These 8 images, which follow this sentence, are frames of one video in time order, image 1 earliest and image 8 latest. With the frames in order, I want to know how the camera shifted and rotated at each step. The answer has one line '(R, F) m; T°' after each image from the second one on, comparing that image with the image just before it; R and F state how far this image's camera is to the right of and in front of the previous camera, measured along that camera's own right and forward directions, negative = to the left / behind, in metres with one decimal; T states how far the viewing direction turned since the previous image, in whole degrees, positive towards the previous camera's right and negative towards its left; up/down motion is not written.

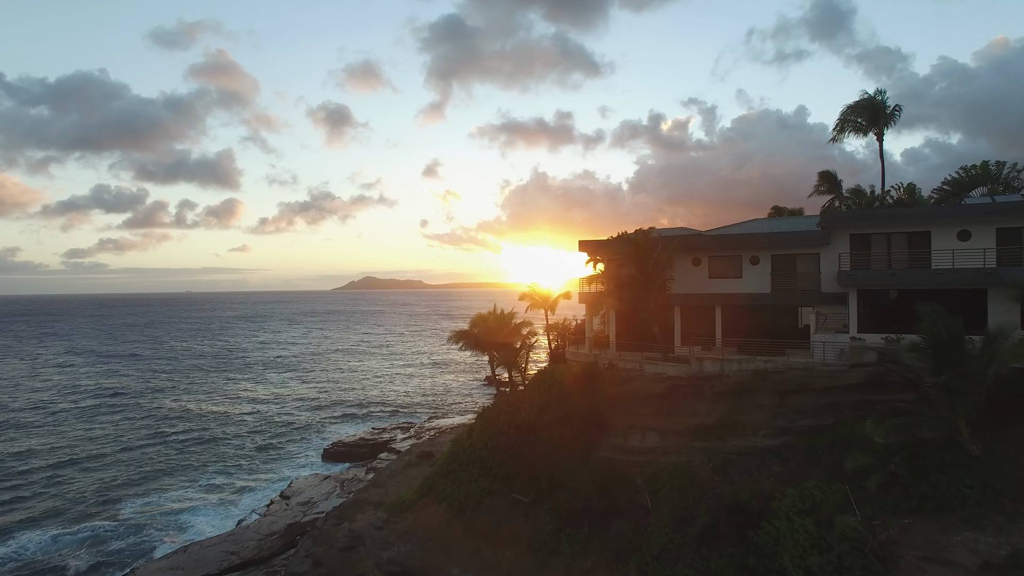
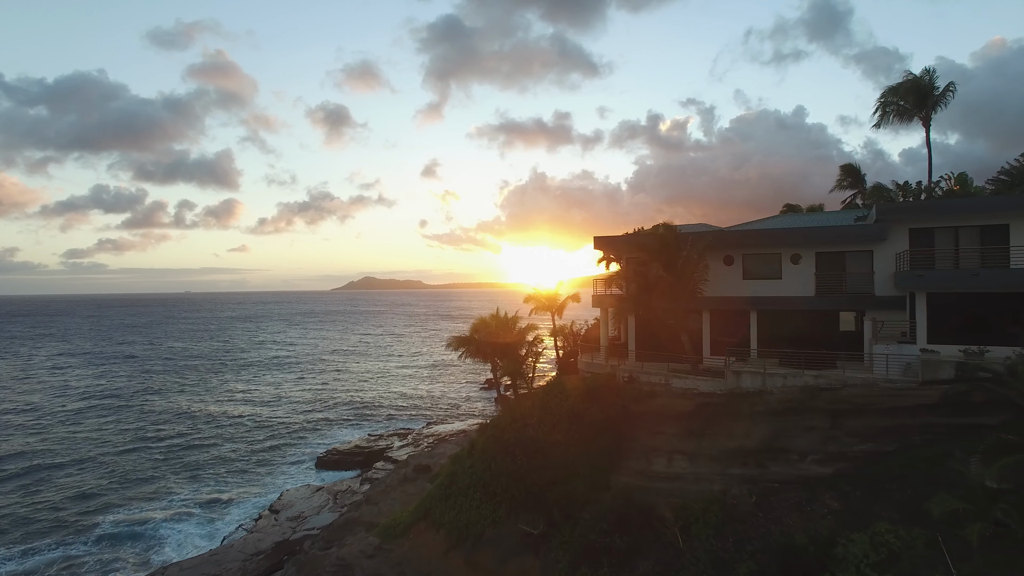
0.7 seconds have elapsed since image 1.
(-0.2, +2.2) m; 0°
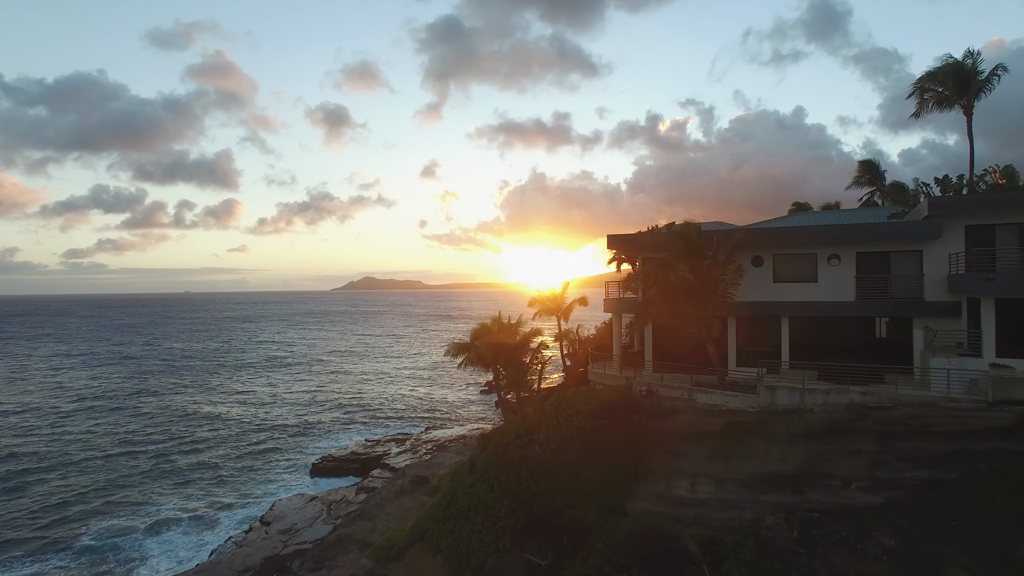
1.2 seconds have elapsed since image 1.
(-0.2, +1.6) m; 0°
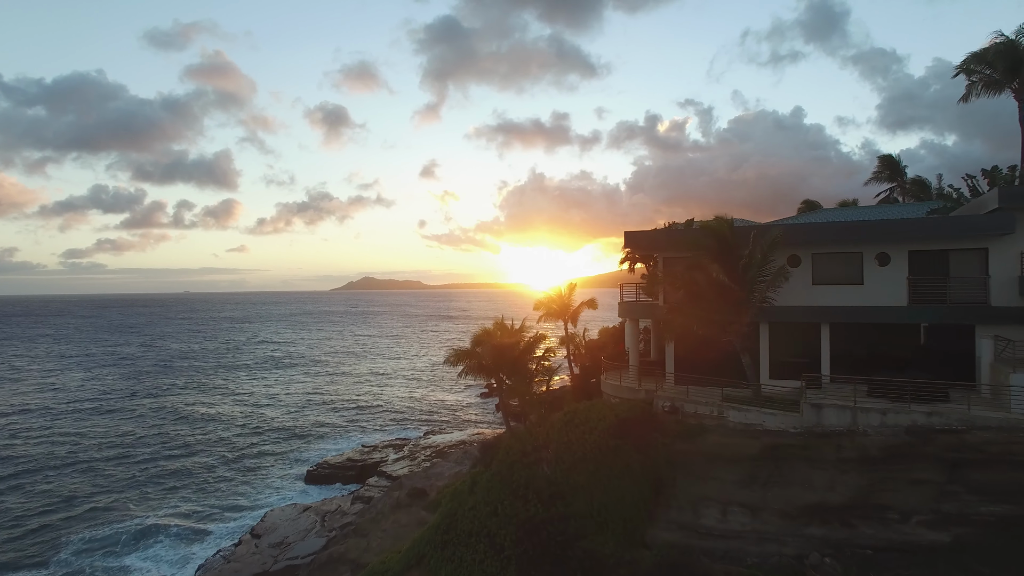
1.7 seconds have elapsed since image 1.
(-0.2, +1.6) m; 0°
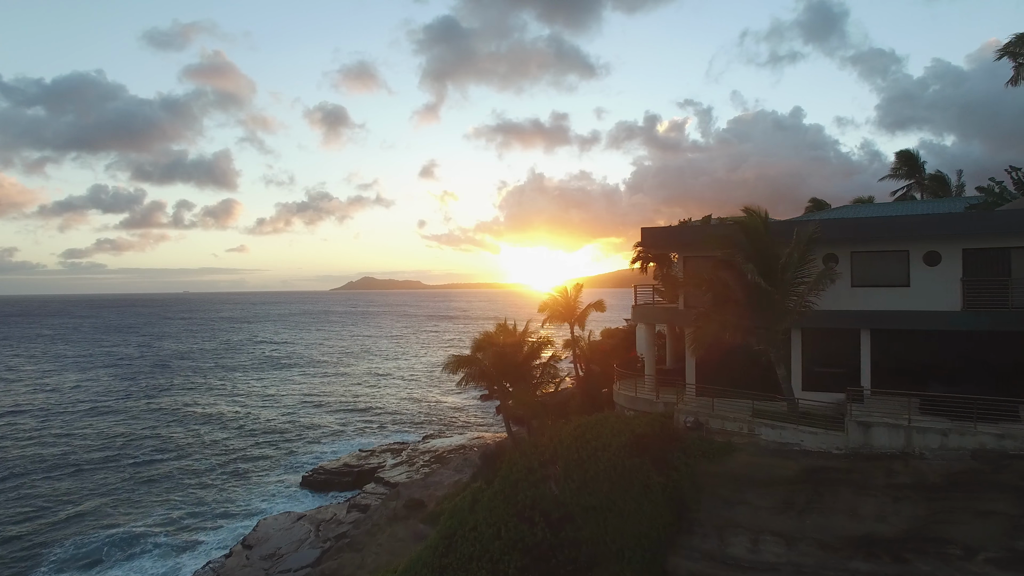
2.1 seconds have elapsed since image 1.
(-0.1, +1.3) m; 0°
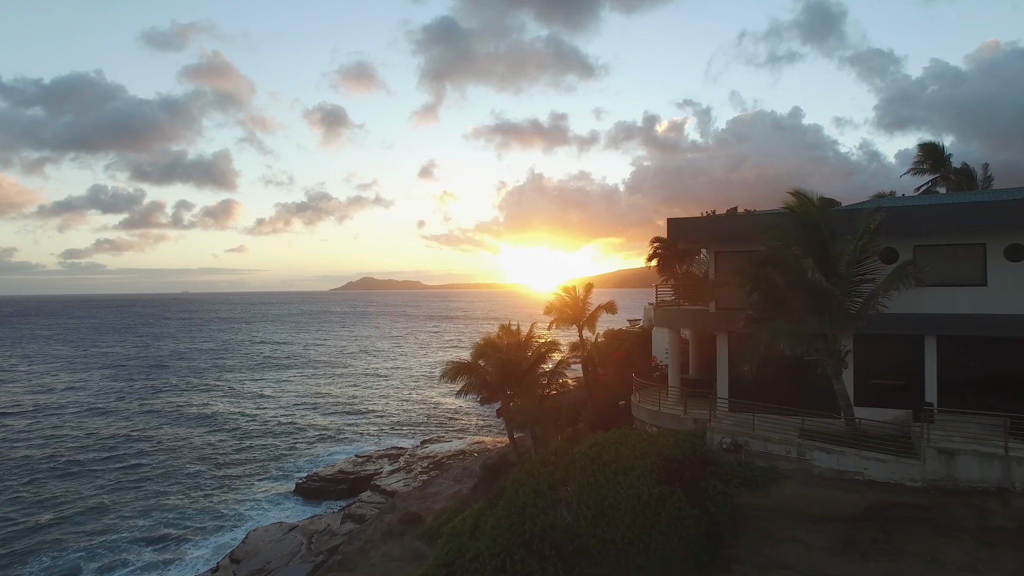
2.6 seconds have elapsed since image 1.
(-0.2, +1.7) m; 0°
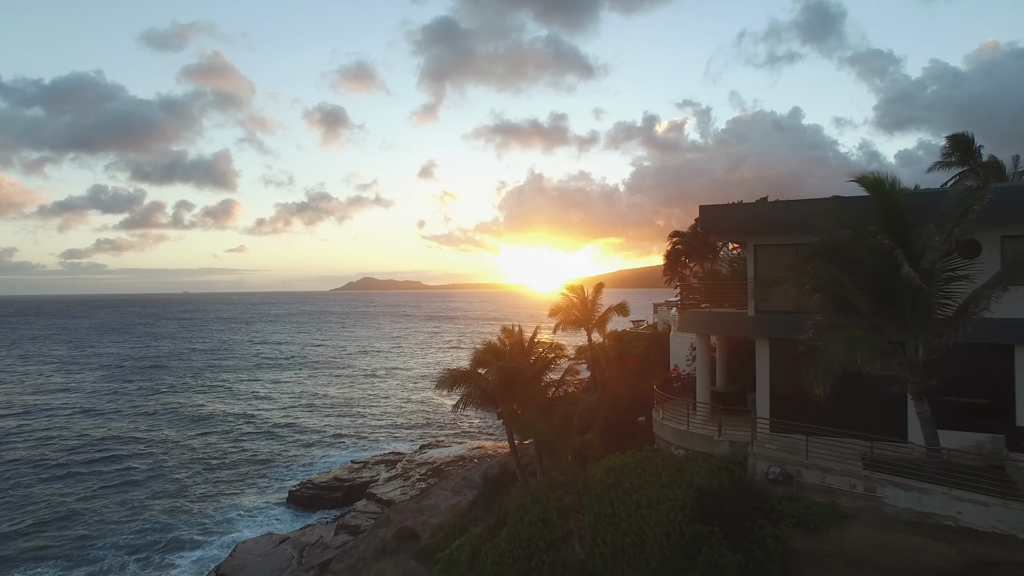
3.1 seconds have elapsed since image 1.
(-0.1, +1.7) m; 0°
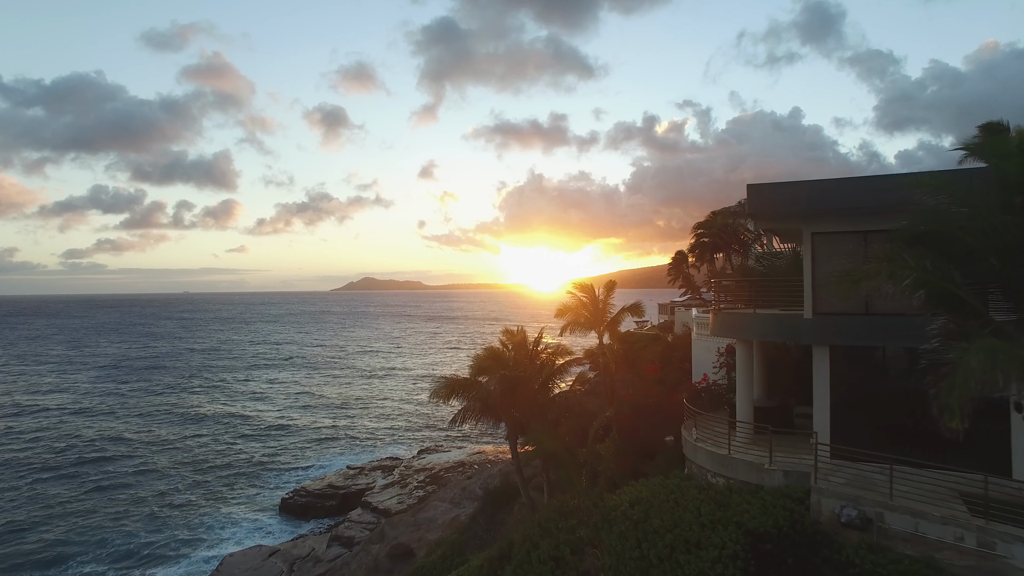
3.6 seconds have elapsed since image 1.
(-0.1, +1.7) m; 0°
